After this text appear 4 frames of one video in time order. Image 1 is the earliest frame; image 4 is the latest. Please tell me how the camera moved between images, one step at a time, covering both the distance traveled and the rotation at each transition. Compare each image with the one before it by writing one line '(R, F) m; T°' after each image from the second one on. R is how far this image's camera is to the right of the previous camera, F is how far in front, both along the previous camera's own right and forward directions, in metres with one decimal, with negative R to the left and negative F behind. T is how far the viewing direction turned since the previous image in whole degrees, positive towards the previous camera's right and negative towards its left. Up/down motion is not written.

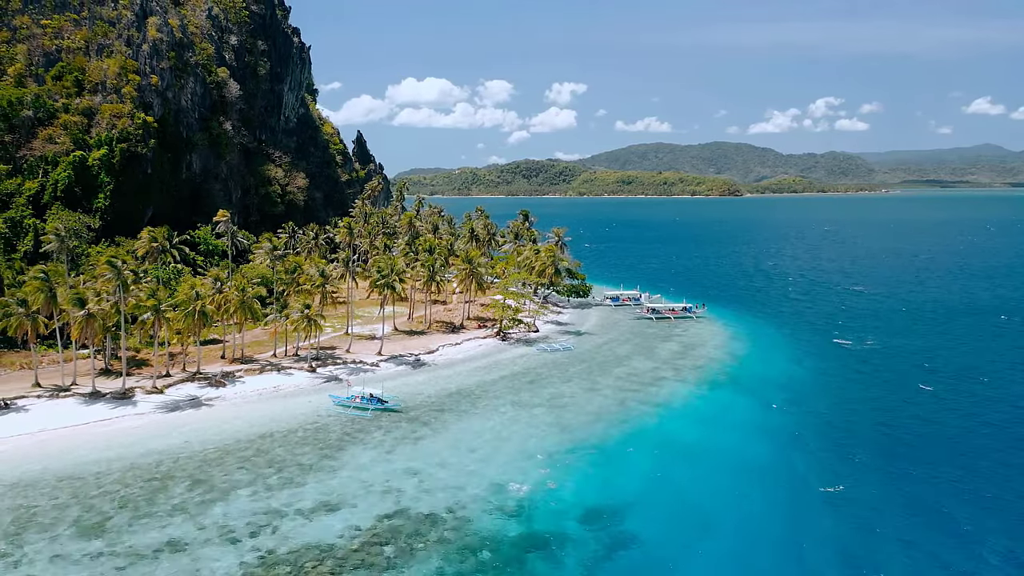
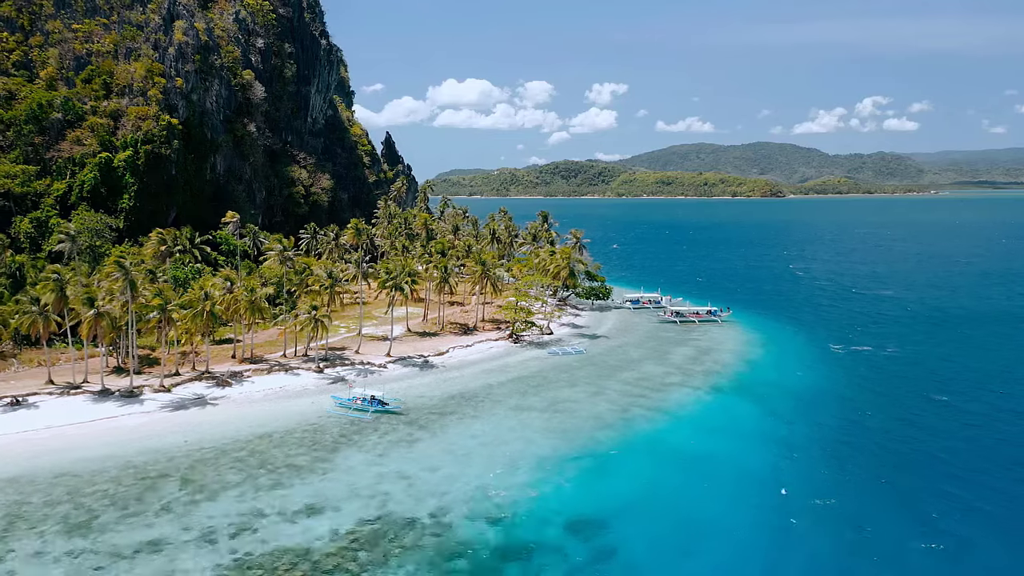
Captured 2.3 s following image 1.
(+1.0, +0.1) m; -2°
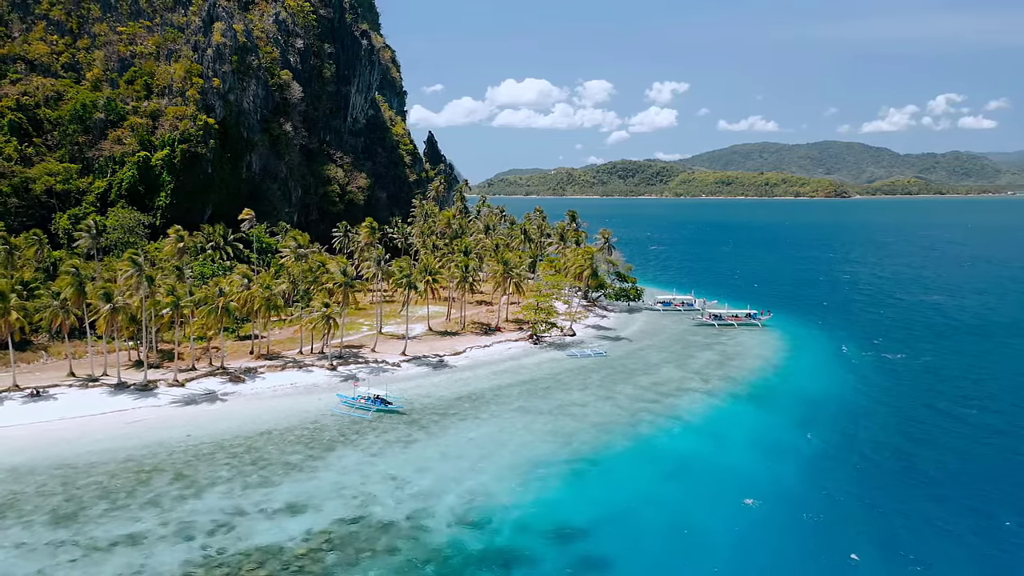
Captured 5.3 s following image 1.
(+1.4, +0.2) m; -3°
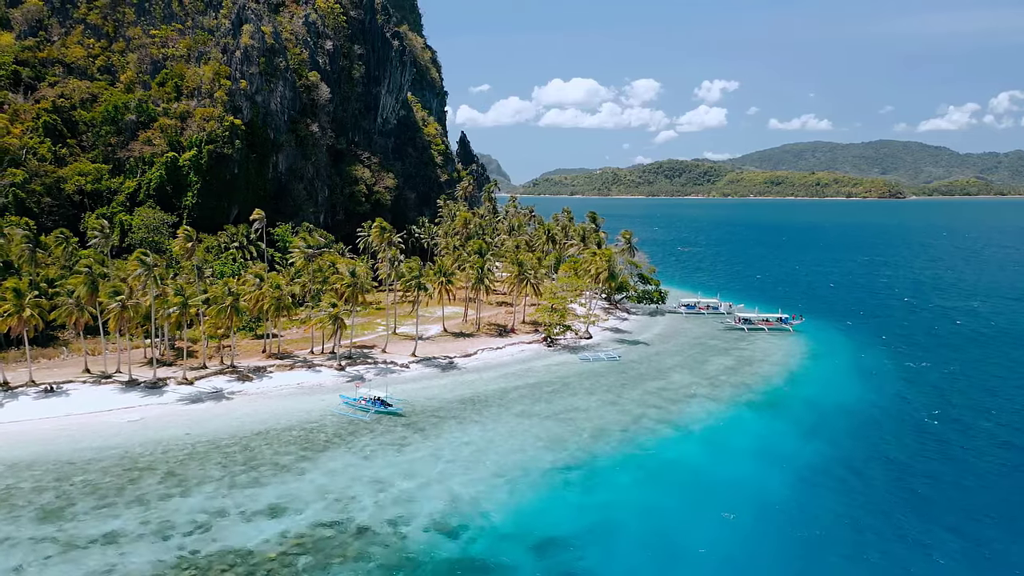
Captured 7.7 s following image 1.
(+1.3, +0.1) m; -2°
